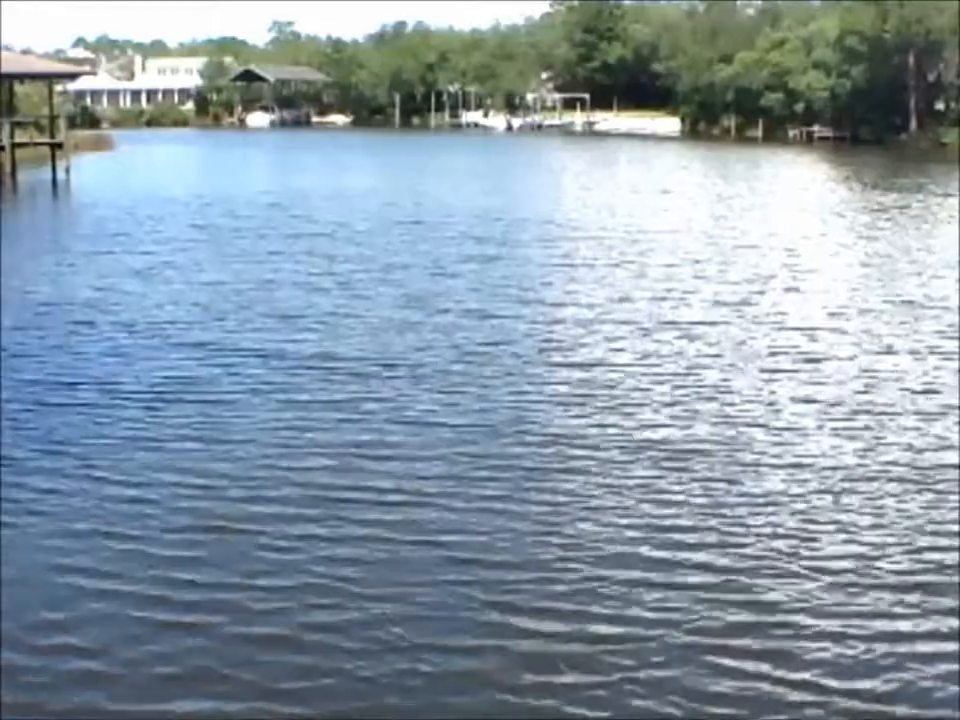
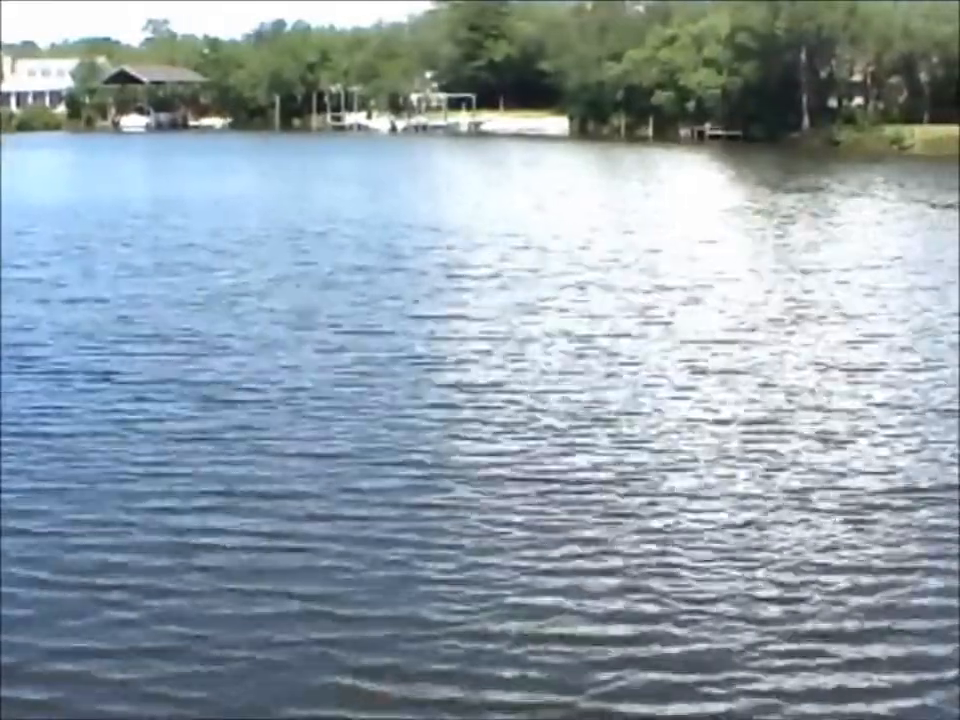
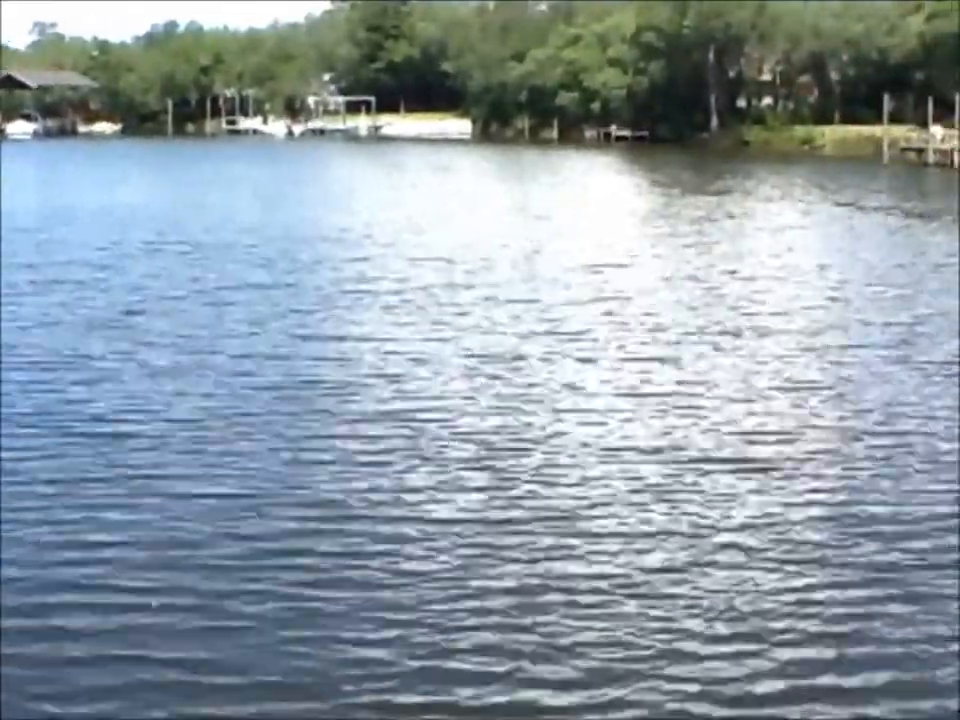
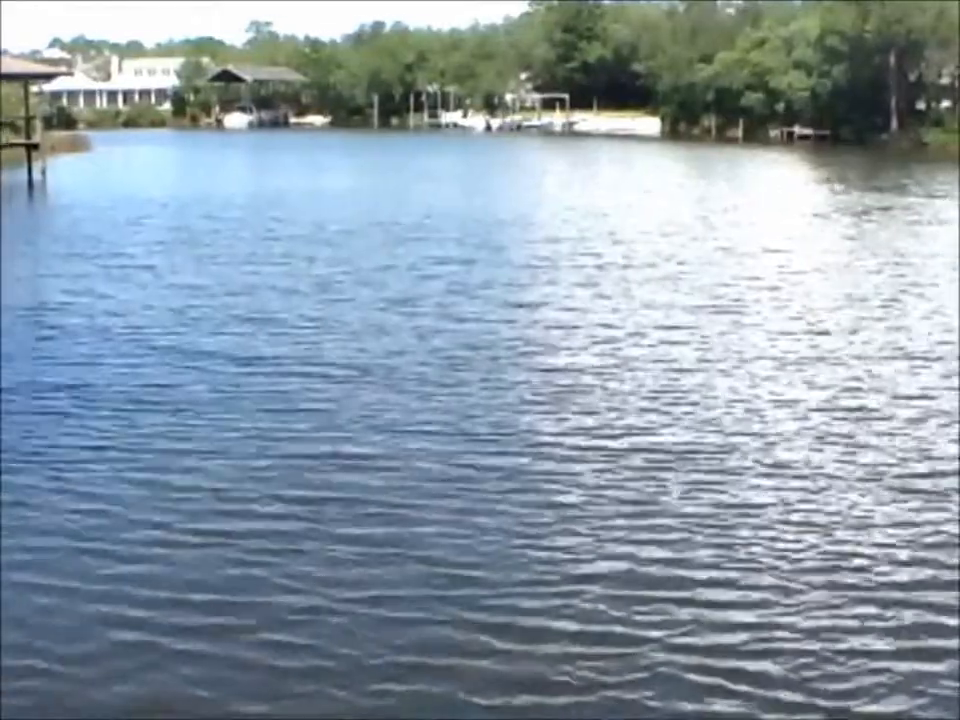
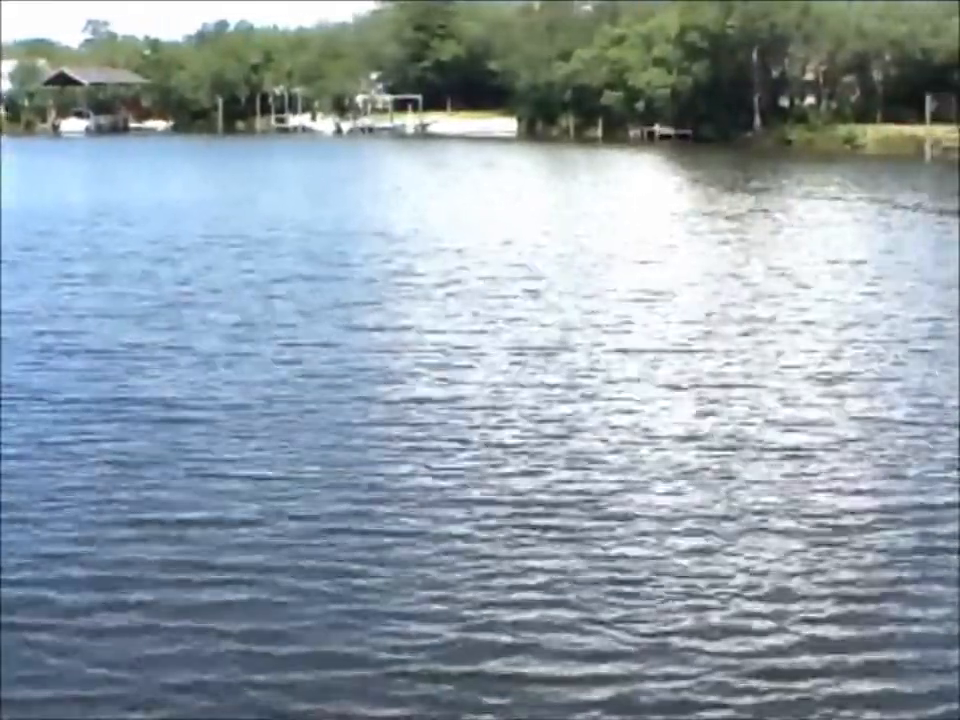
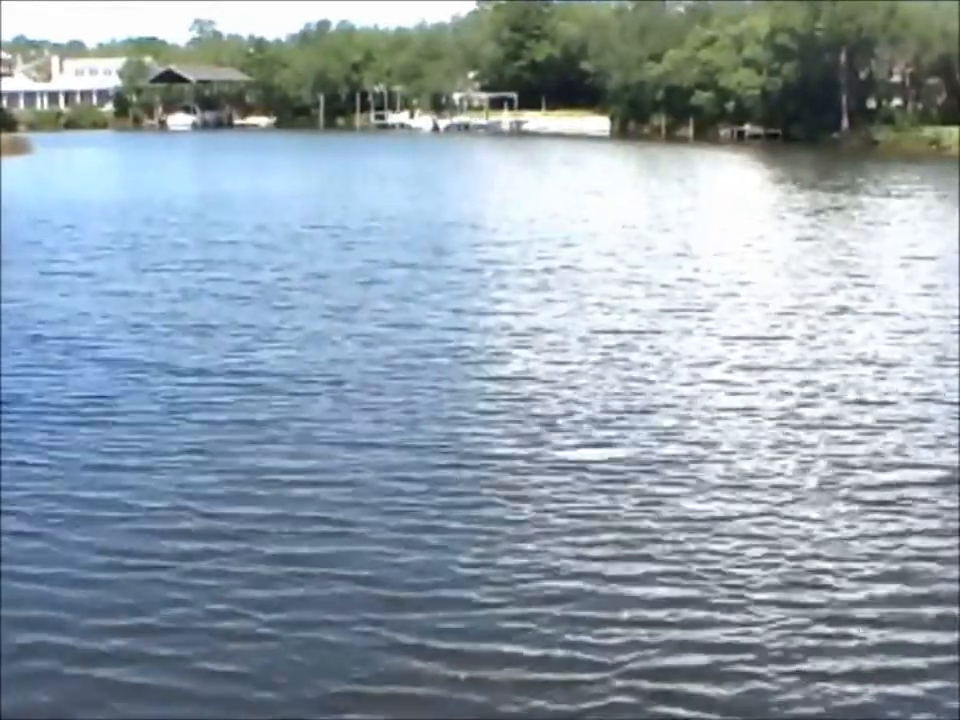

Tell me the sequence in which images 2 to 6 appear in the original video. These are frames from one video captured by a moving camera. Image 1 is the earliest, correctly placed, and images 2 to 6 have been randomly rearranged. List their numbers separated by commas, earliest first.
4, 6, 2, 5, 3
